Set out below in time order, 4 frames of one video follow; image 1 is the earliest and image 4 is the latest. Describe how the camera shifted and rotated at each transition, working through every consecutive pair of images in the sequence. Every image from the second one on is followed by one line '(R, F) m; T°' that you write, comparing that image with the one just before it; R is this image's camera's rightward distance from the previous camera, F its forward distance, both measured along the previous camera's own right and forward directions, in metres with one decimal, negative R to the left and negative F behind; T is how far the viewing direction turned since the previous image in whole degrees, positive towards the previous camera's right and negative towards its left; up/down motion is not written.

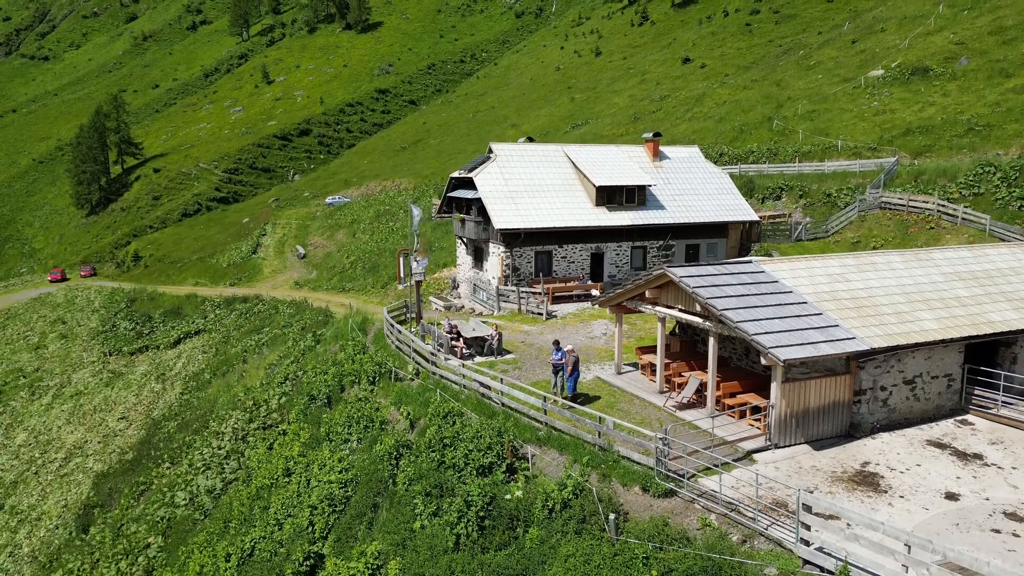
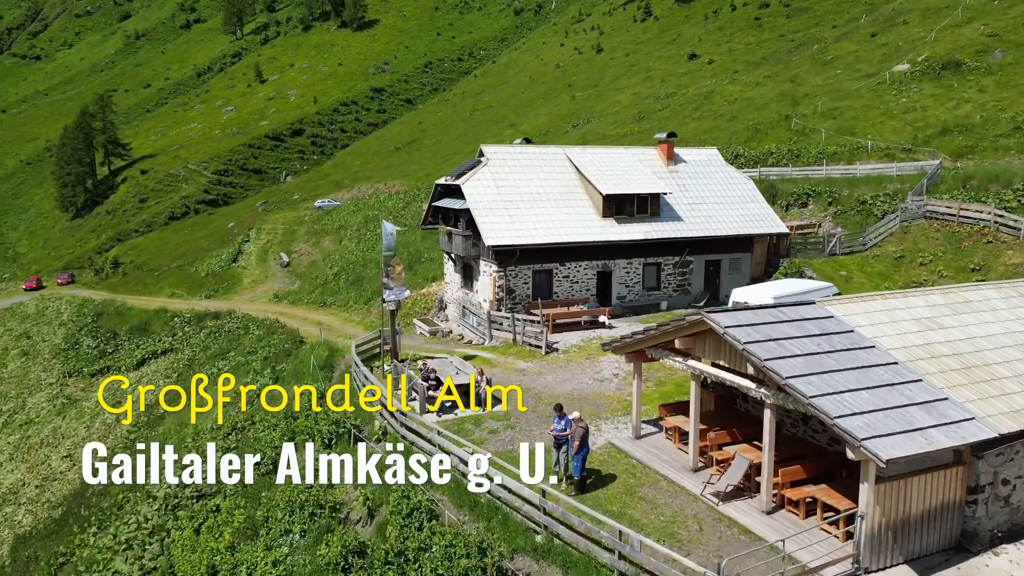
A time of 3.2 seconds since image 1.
(+0.2, +4.5) m; 0°
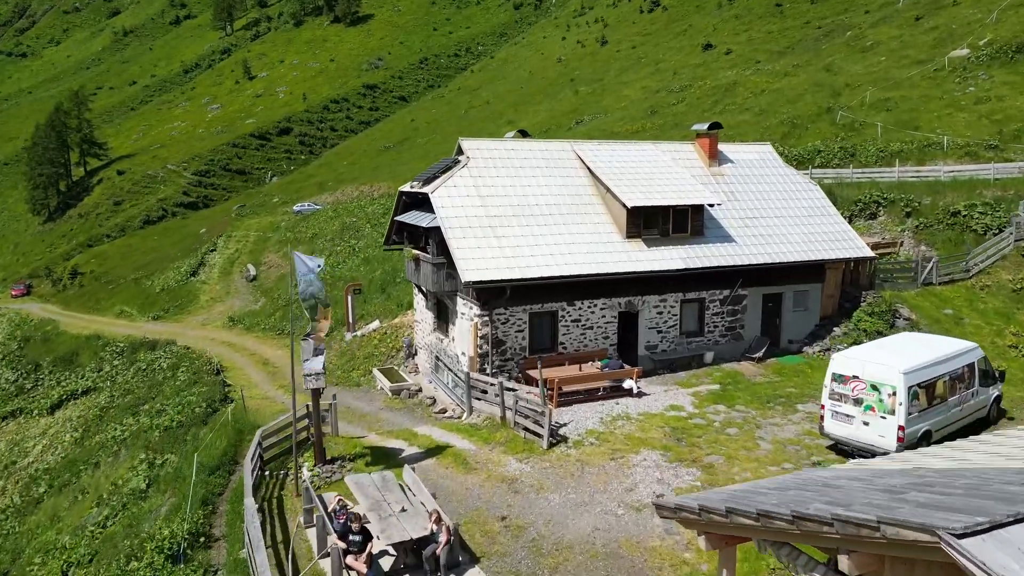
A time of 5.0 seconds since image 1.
(+0.2, +8.0) m; 0°
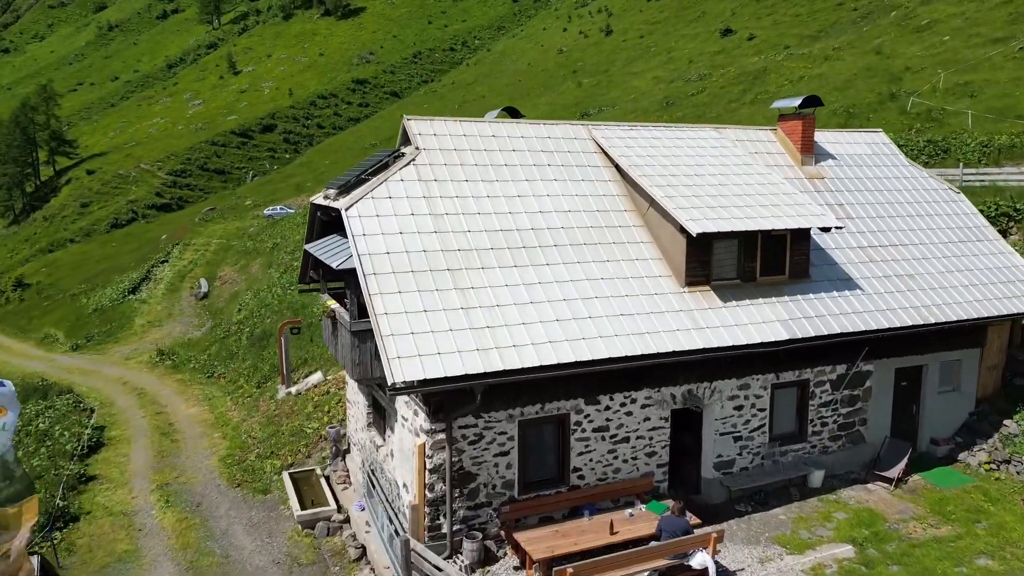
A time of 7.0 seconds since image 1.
(+0.3, +8.7) m; 0°
